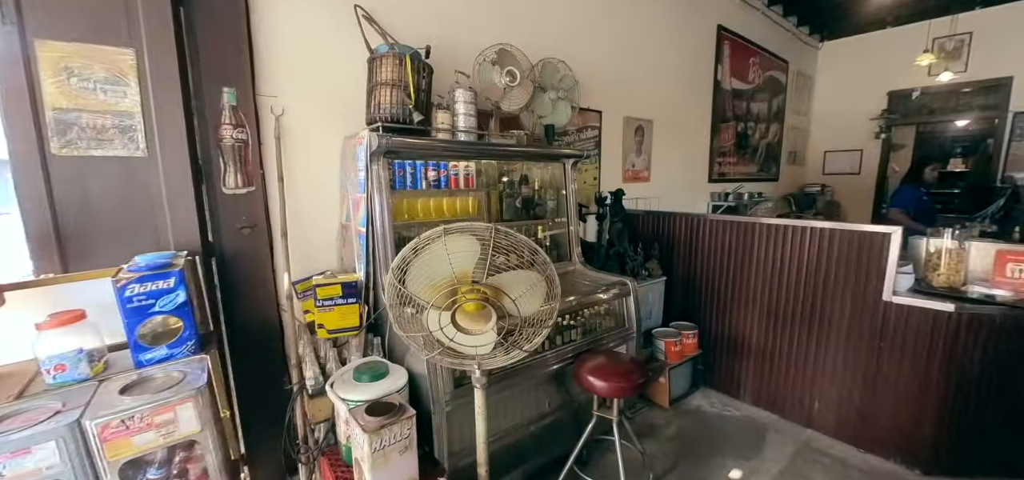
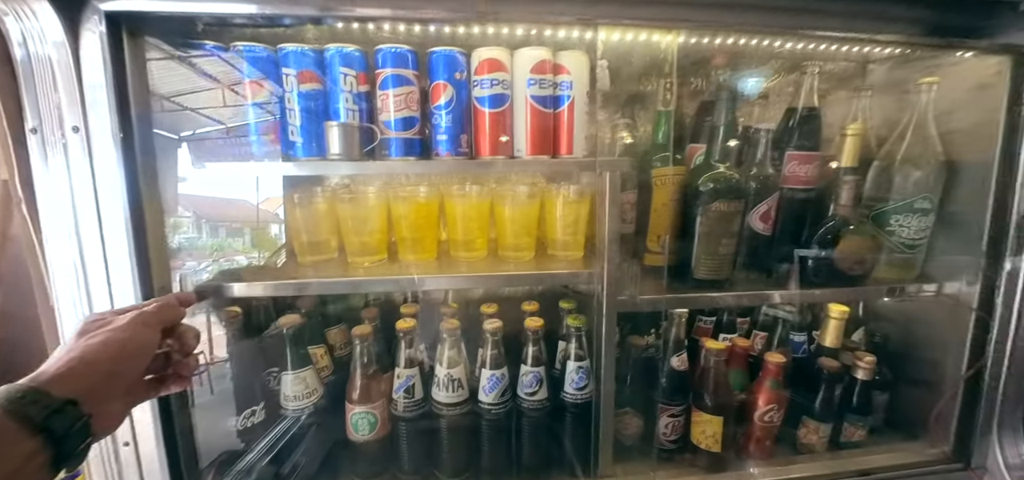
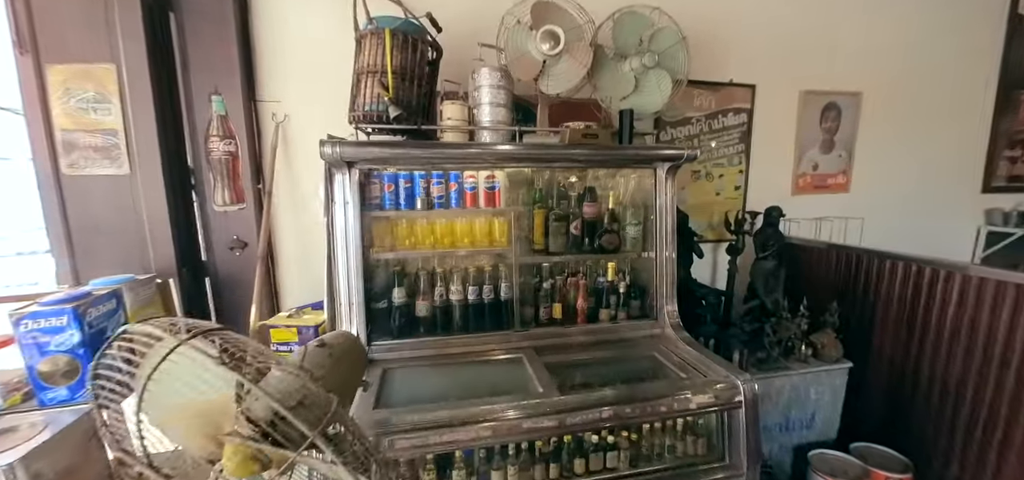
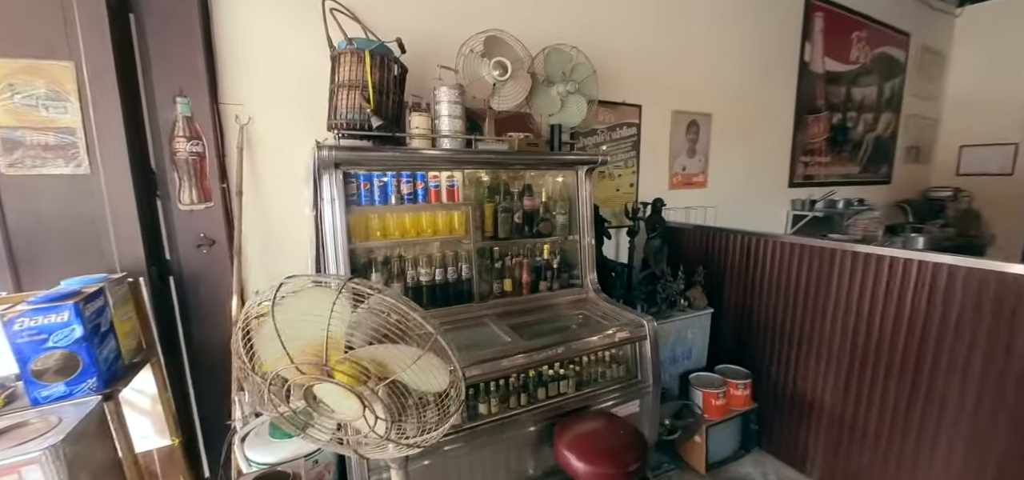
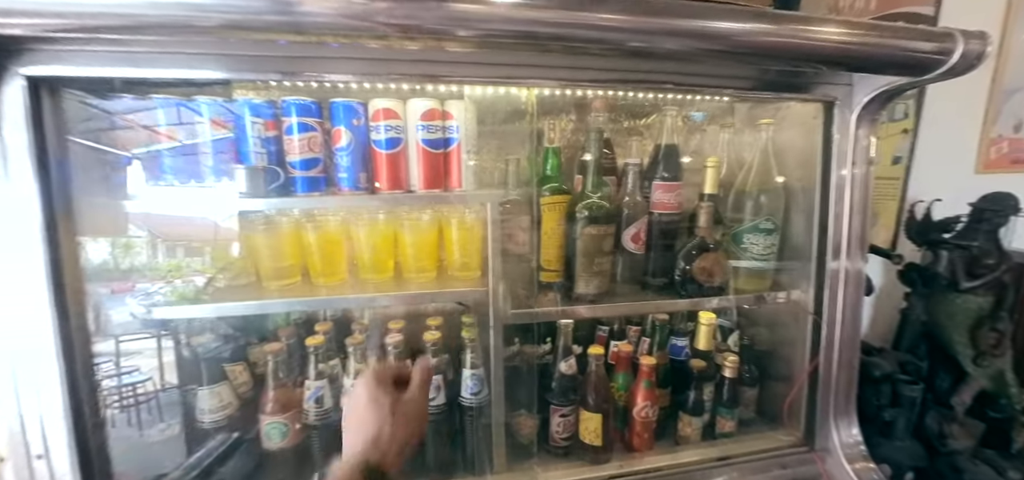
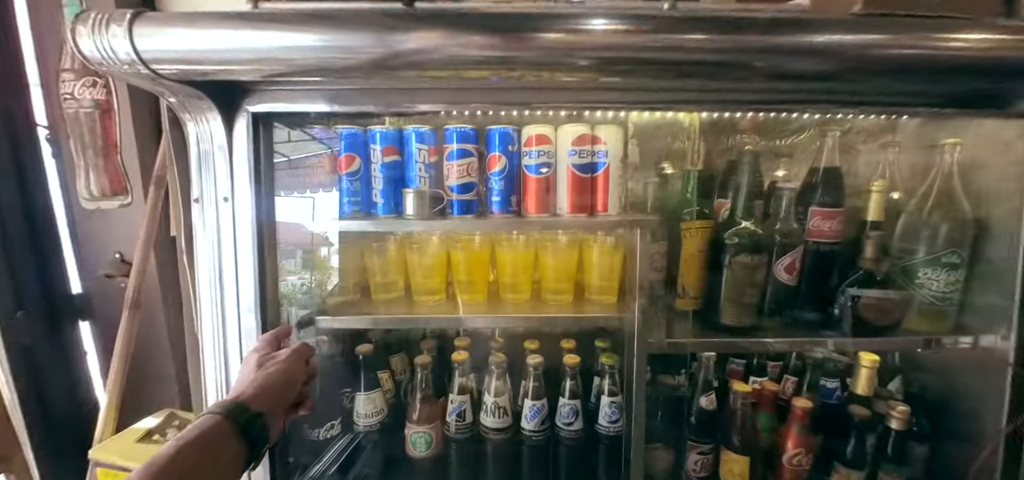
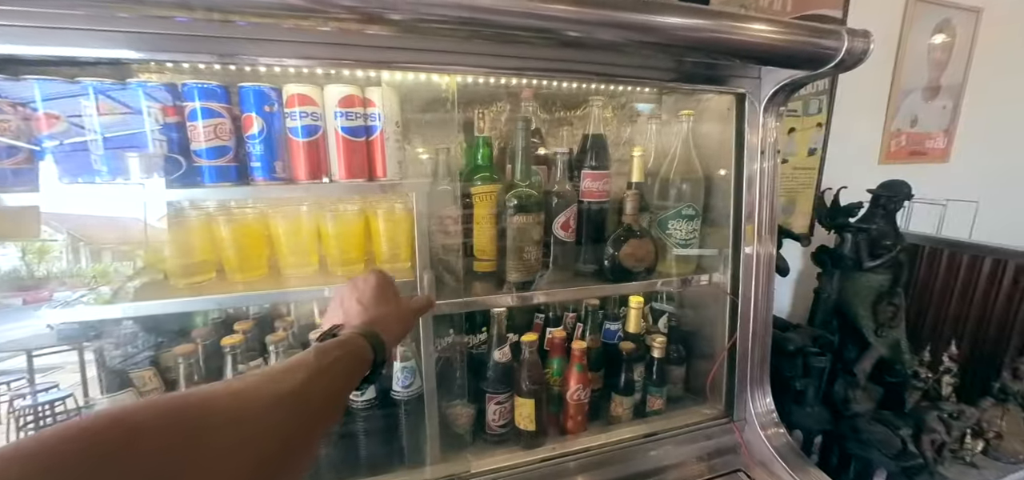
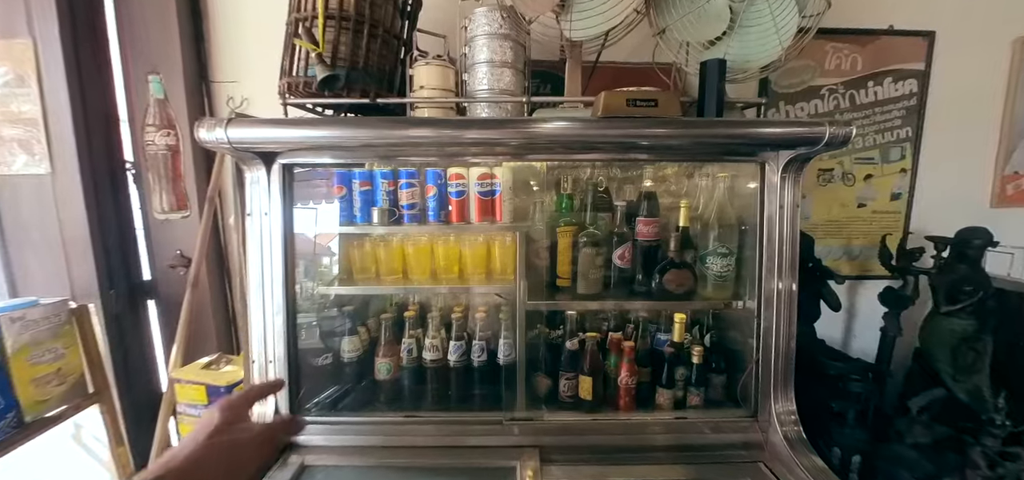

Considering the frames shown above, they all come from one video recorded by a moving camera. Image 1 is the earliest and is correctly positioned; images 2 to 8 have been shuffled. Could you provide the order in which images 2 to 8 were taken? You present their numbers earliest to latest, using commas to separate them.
4, 3, 8, 6, 2, 7, 5
